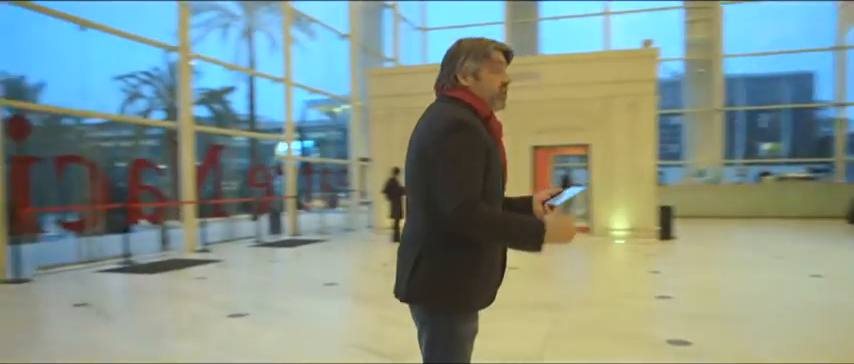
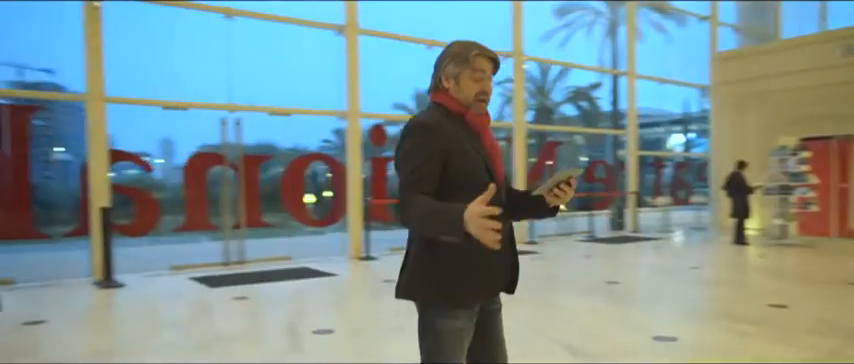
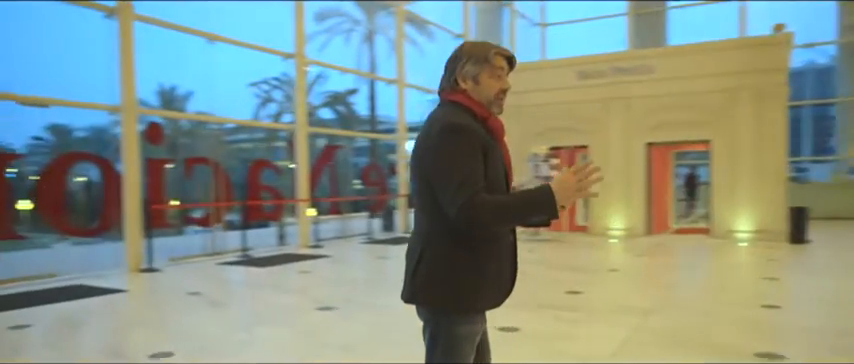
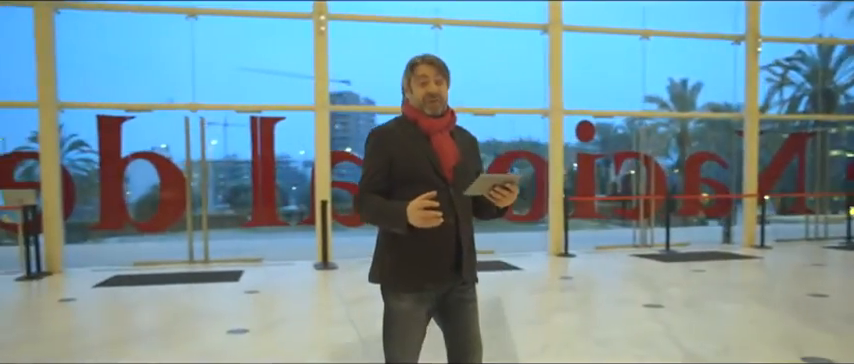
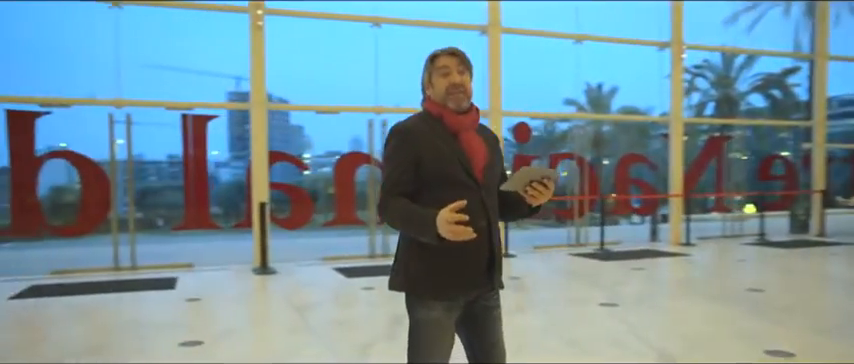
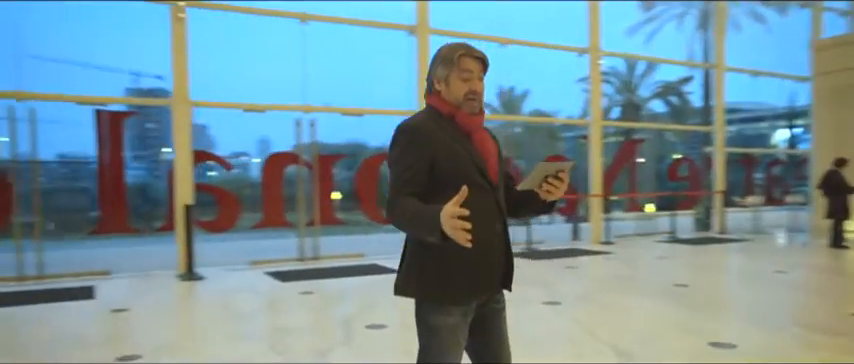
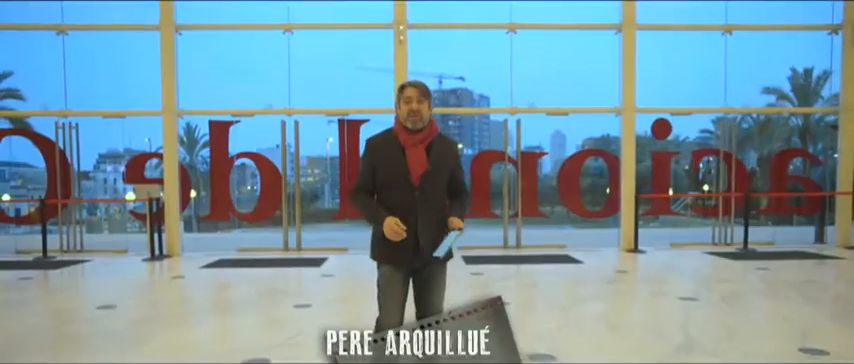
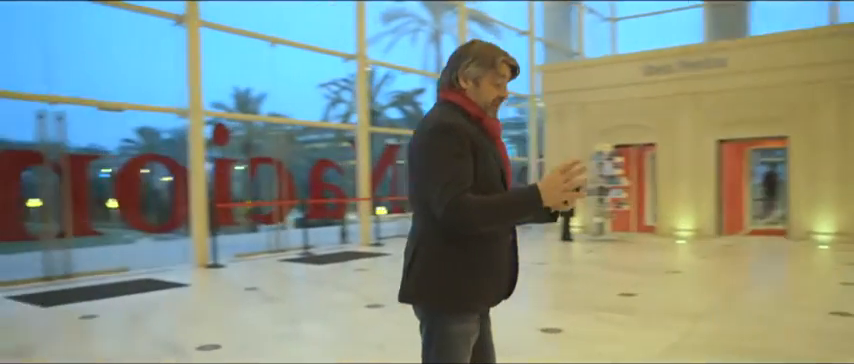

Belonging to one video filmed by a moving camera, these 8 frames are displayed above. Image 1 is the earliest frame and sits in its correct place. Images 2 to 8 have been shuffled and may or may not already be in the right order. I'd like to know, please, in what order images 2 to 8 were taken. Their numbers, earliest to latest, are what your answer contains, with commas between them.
3, 8, 2, 6, 5, 4, 7
